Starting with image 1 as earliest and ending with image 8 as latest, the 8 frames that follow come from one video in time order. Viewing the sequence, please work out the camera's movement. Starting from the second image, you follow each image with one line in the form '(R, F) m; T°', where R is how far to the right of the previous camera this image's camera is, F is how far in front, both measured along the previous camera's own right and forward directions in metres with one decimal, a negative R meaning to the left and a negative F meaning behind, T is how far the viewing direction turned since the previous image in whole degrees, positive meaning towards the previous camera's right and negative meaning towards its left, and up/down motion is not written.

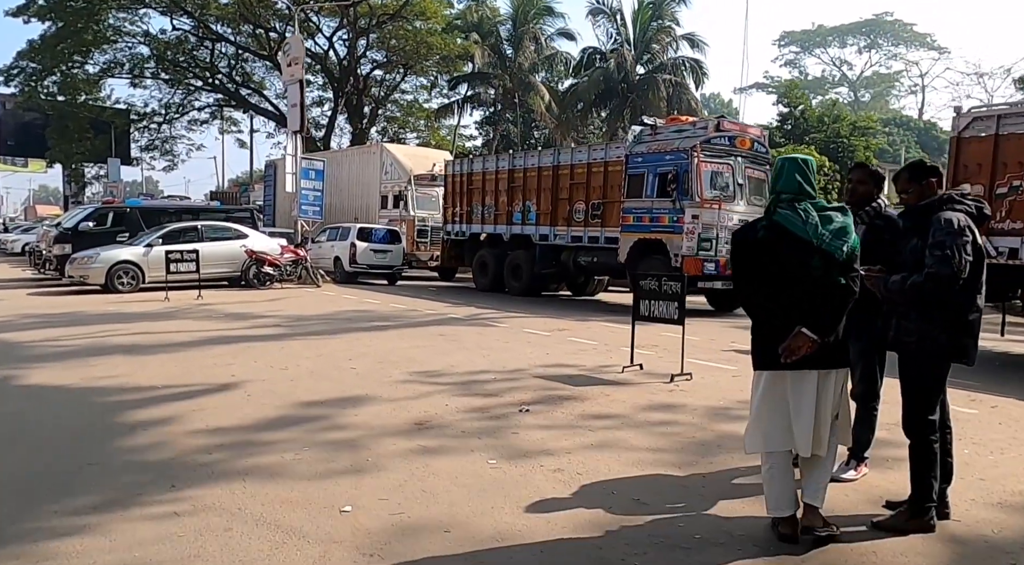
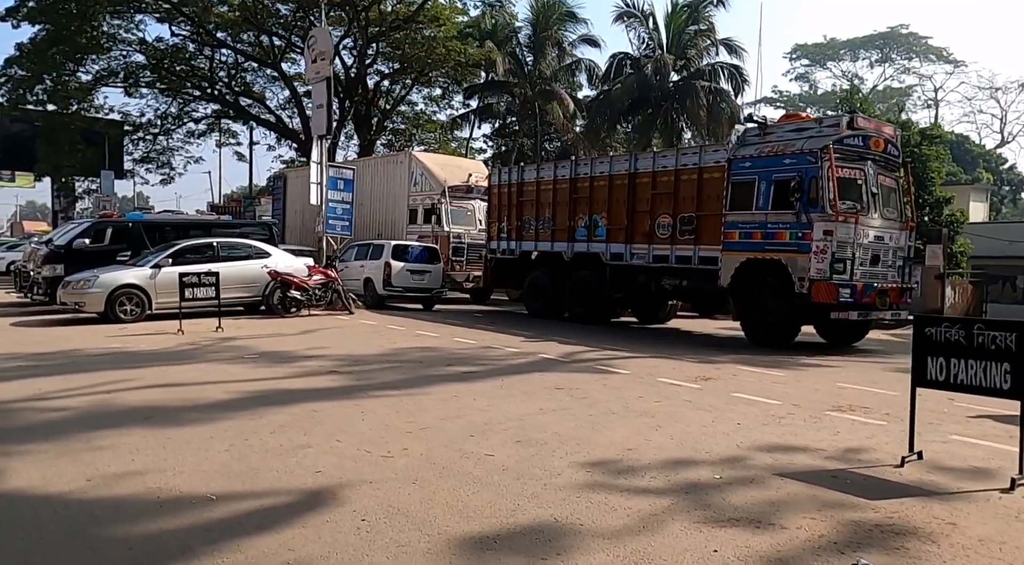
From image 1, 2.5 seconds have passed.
(-1.5, +2.4) m; +1°
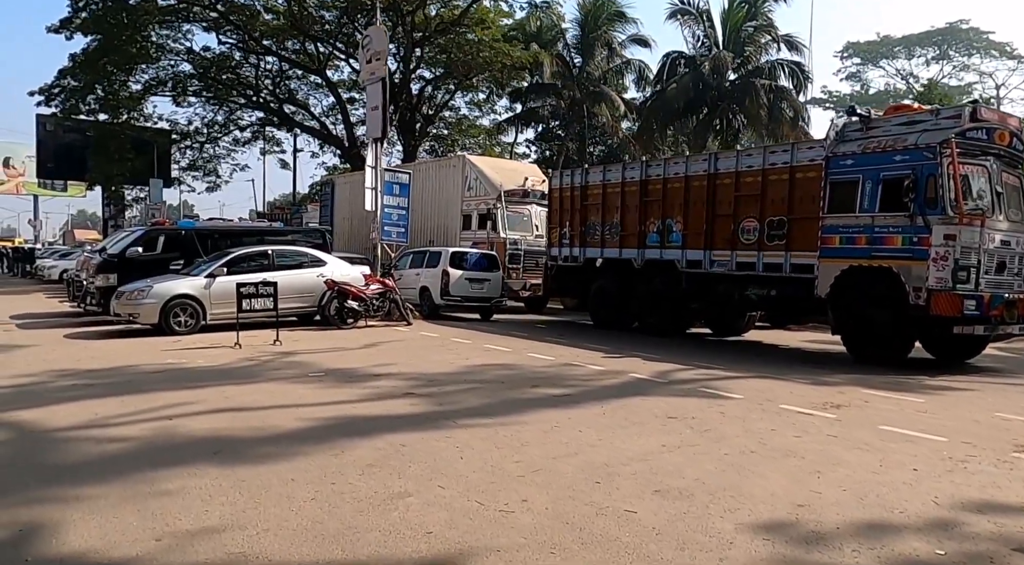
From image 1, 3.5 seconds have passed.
(-0.6, +0.9) m; -3°
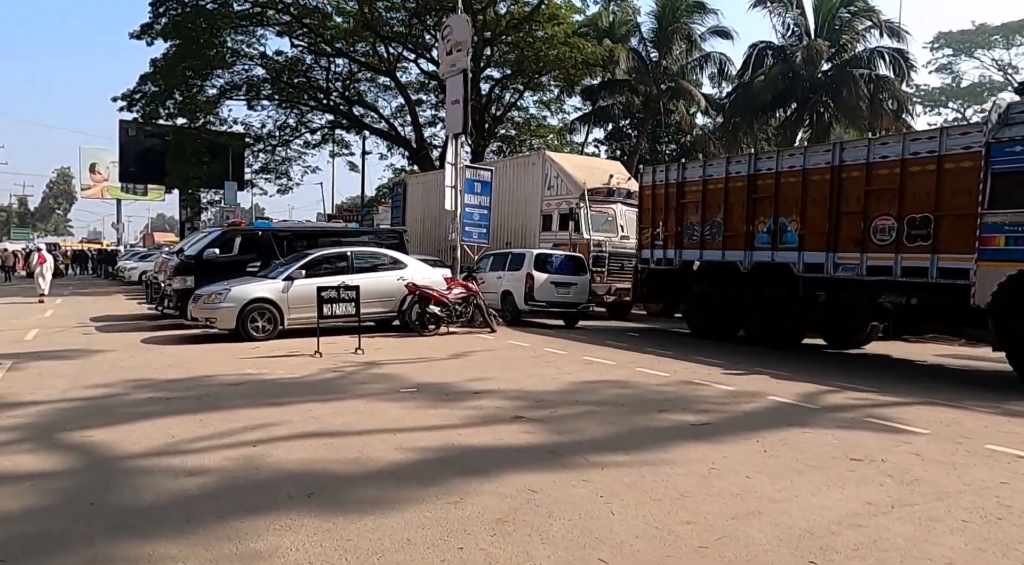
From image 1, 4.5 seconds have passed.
(-0.6, +1.1) m; -5°
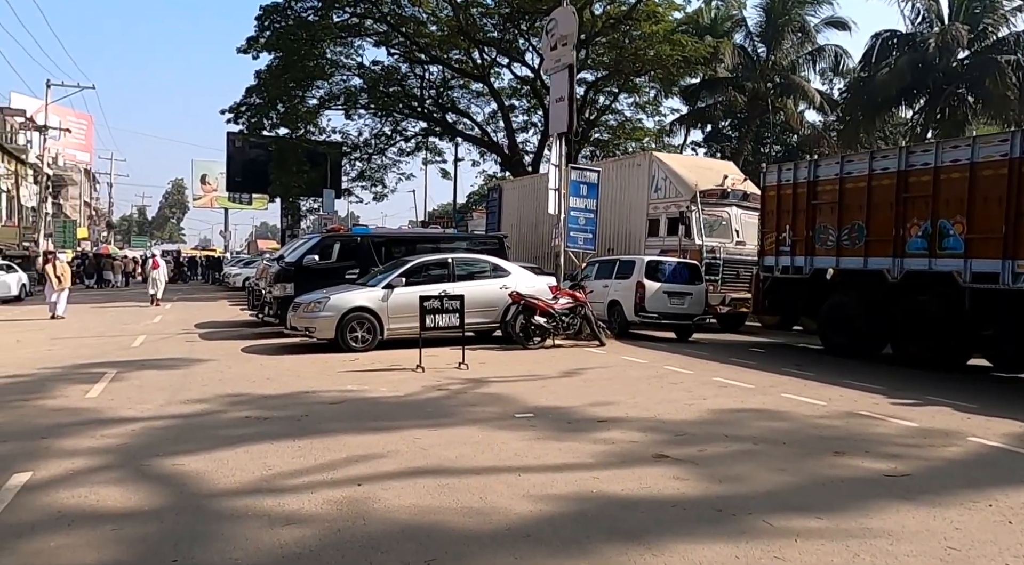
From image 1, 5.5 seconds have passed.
(-0.4, +1.1) m; -7°
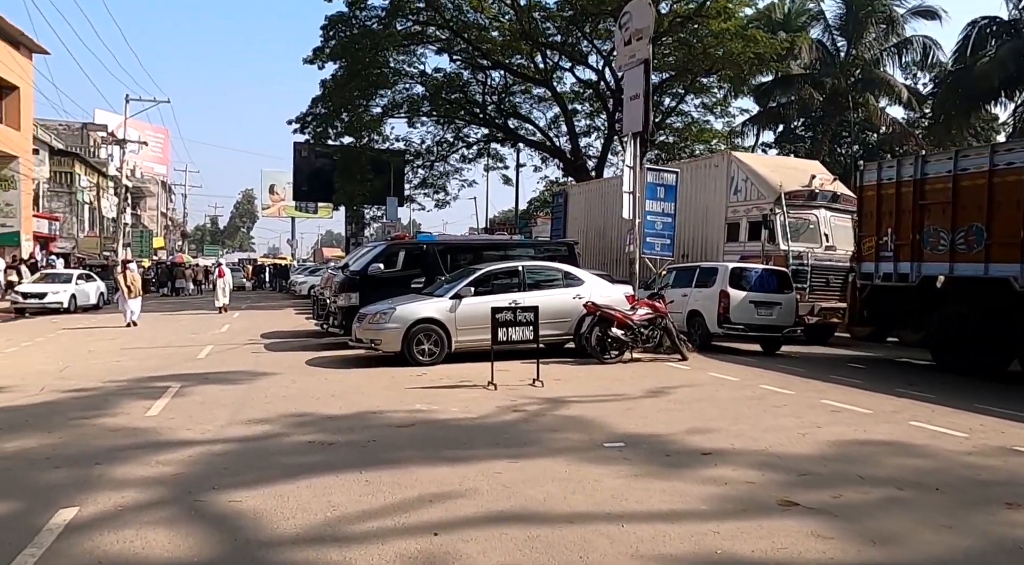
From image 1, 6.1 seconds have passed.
(-0.3, +0.9) m; -4°
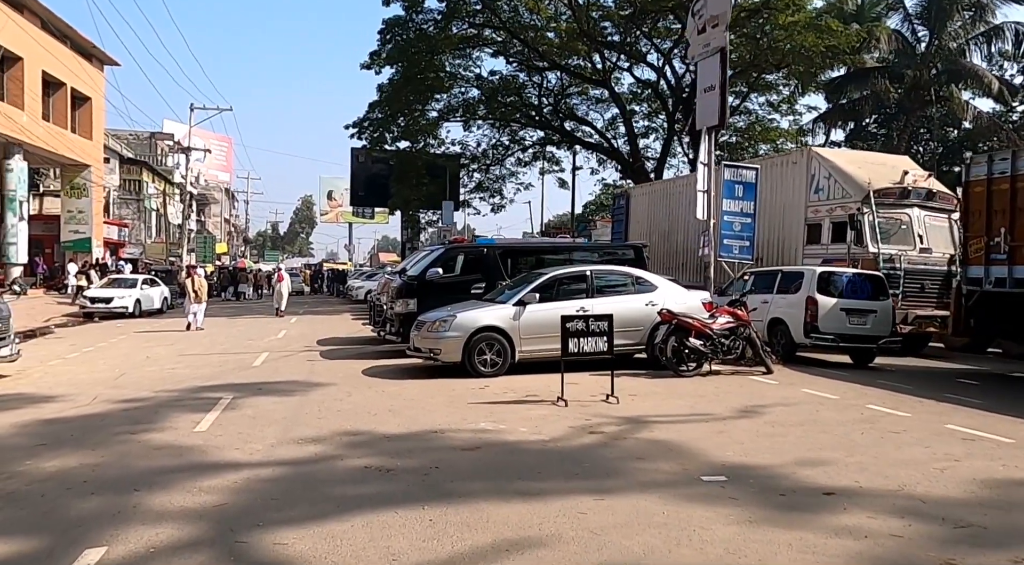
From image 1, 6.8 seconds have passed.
(-0.2, +0.9) m; -4°
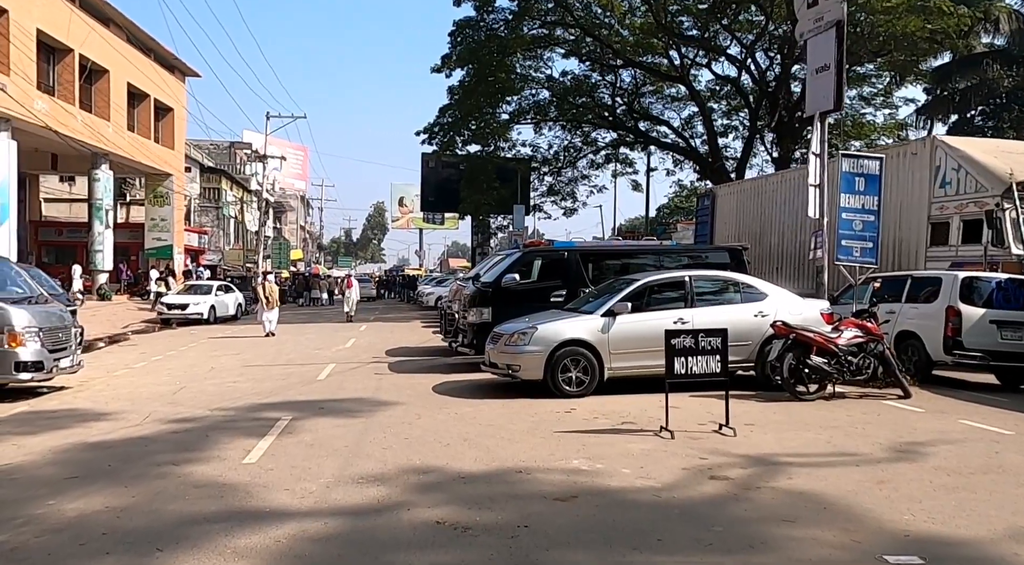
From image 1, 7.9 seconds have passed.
(-0.3, +1.5) m; -5°
